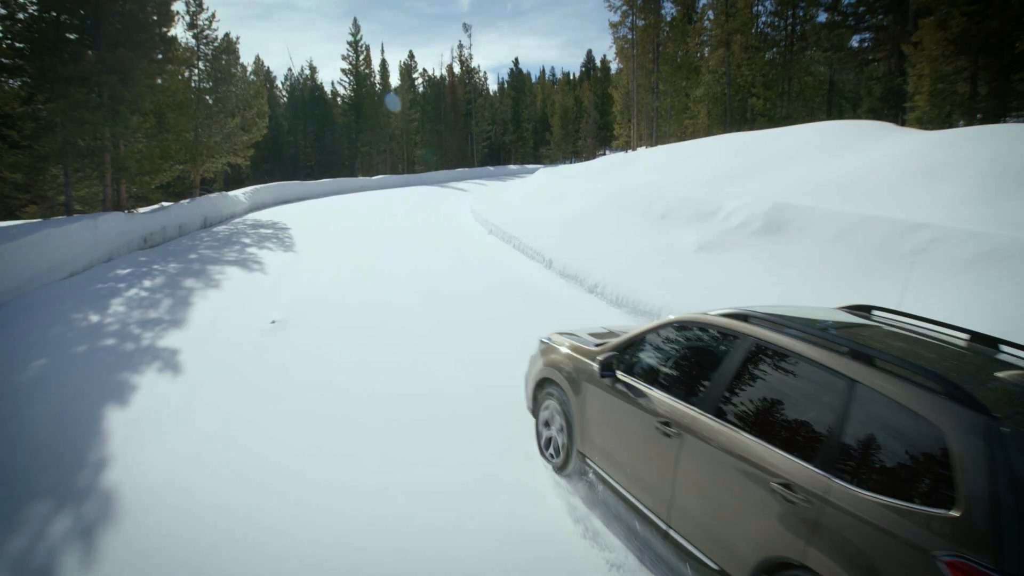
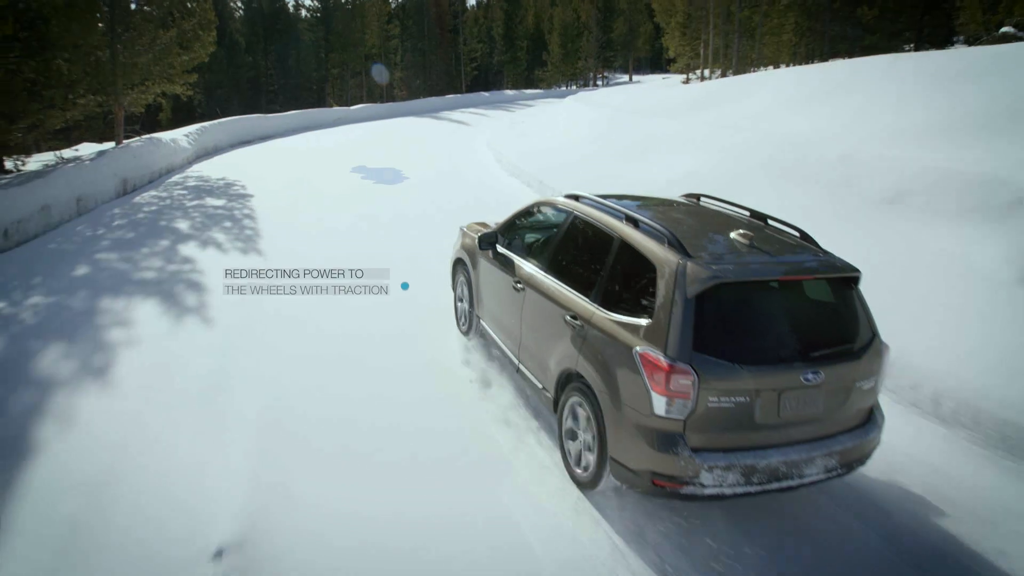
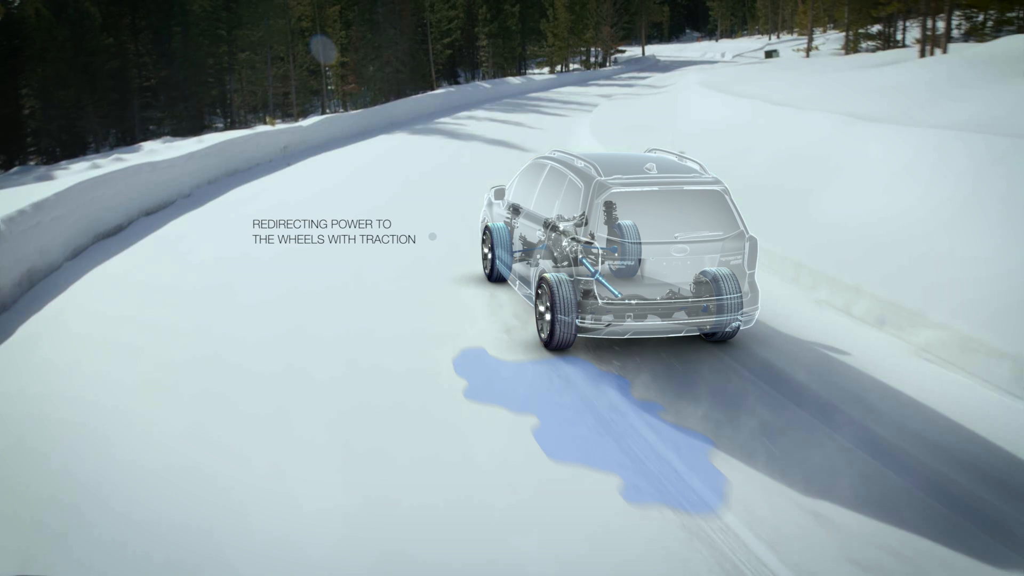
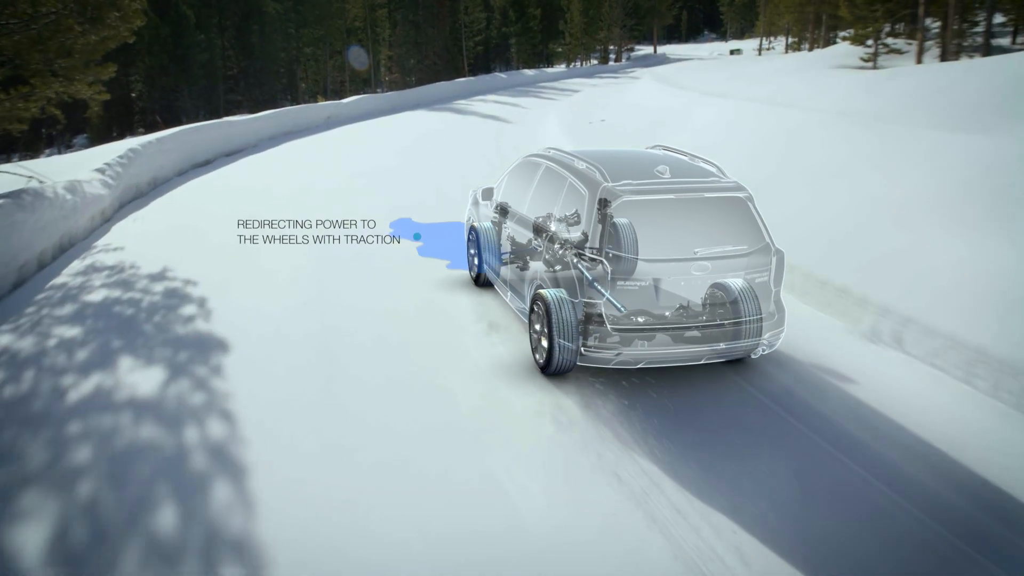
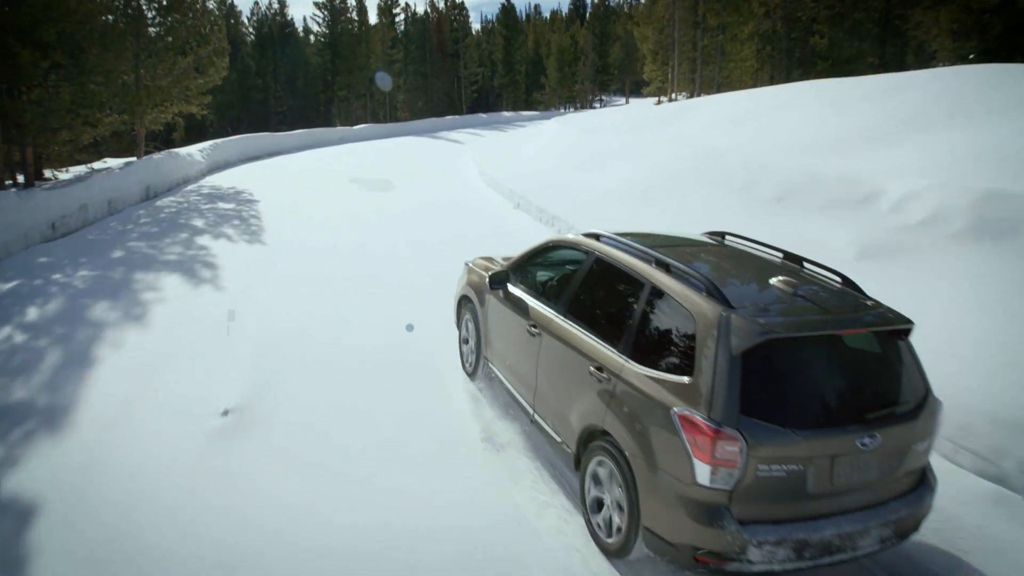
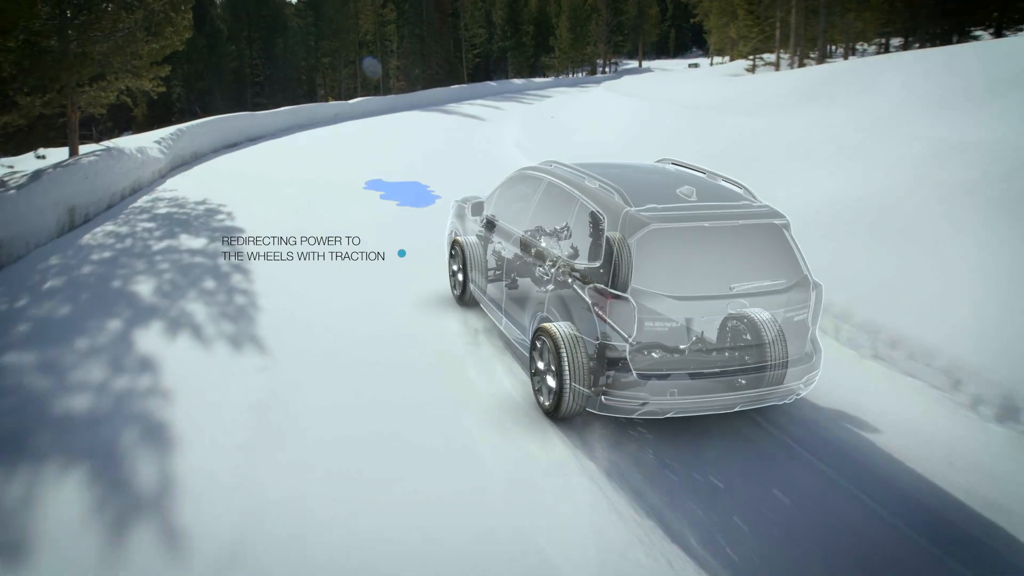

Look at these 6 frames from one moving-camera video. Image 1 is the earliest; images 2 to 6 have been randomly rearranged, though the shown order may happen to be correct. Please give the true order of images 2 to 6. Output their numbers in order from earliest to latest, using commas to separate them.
5, 2, 6, 4, 3
